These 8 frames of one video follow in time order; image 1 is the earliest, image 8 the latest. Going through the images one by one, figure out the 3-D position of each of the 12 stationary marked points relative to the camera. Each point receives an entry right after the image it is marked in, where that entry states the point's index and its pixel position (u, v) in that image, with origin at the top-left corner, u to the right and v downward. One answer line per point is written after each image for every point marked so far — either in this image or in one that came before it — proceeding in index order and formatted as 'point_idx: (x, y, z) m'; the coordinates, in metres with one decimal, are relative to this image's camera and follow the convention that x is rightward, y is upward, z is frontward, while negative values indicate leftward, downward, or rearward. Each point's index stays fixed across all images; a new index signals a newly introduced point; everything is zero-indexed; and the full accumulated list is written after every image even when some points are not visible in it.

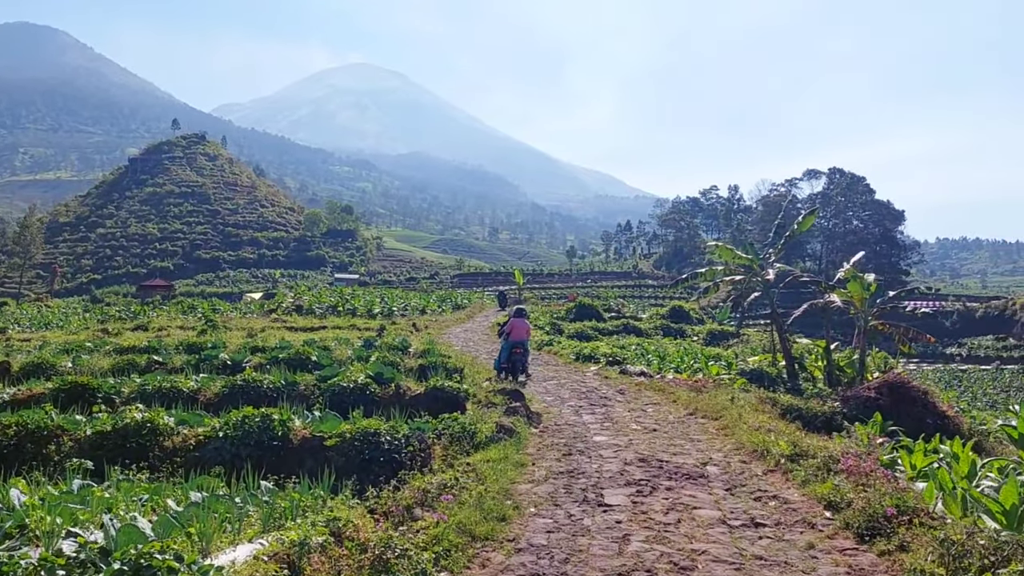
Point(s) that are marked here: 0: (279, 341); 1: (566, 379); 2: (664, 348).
0: (-3.8, -0.9, +13.9) m
1: (+0.8, -1.3, +12.2) m
2: (+3.3, -1.3, +18.3) m
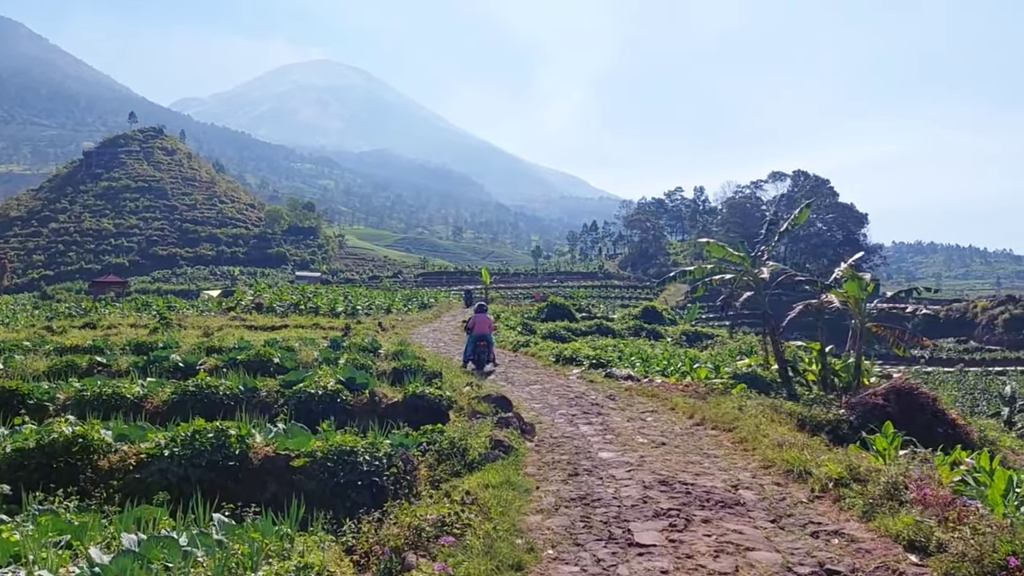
0: (-4.2, -0.8, +12.9) m
1: (+0.5, -1.3, +11.4) m
2: (+2.7, -1.3, +17.5) m
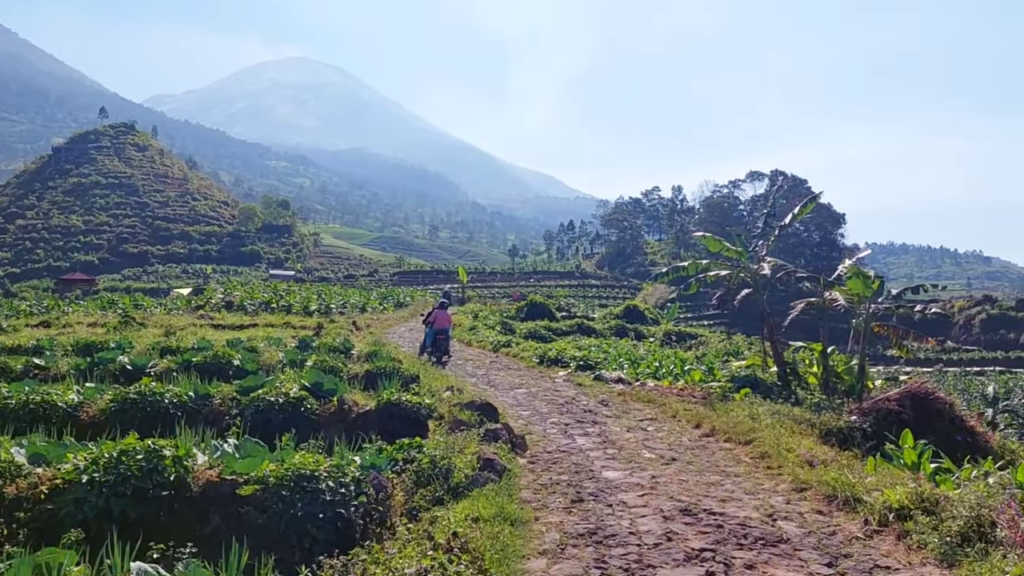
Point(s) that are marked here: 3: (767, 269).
0: (-4.4, -0.8, +11.9) m
1: (+0.3, -1.2, +10.5) m
2: (+2.3, -1.2, +16.8) m
3: (+3.7, +0.3, +12.0) m
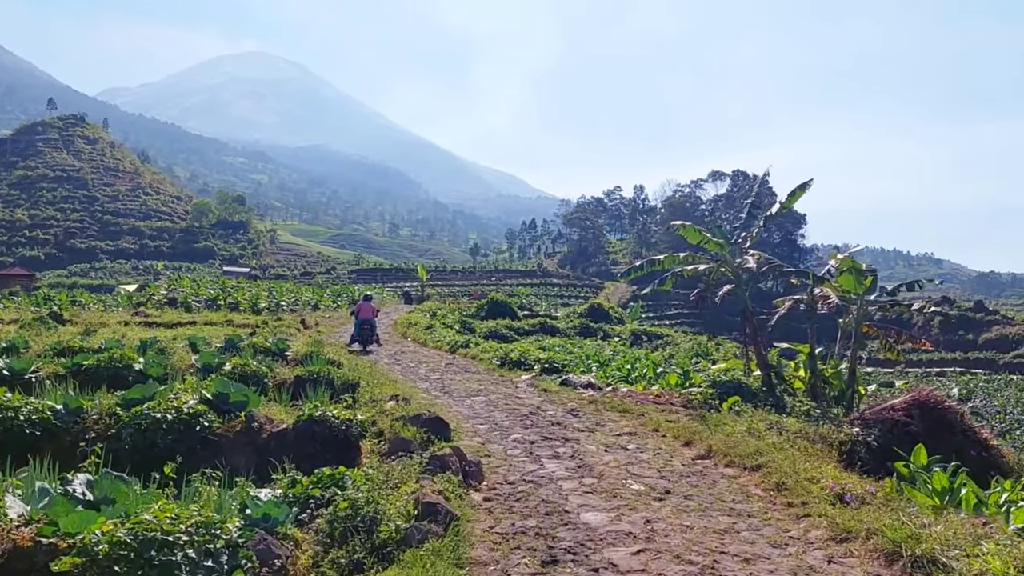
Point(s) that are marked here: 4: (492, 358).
0: (-5.0, -0.7, +10.4) m
1: (-0.2, -1.2, +9.3) m
2: (+1.5, -1.2, +15.6) m
3: (+3.1, +0.3, +10.9) m
4: (-0.3, -1.1, +12.7) m
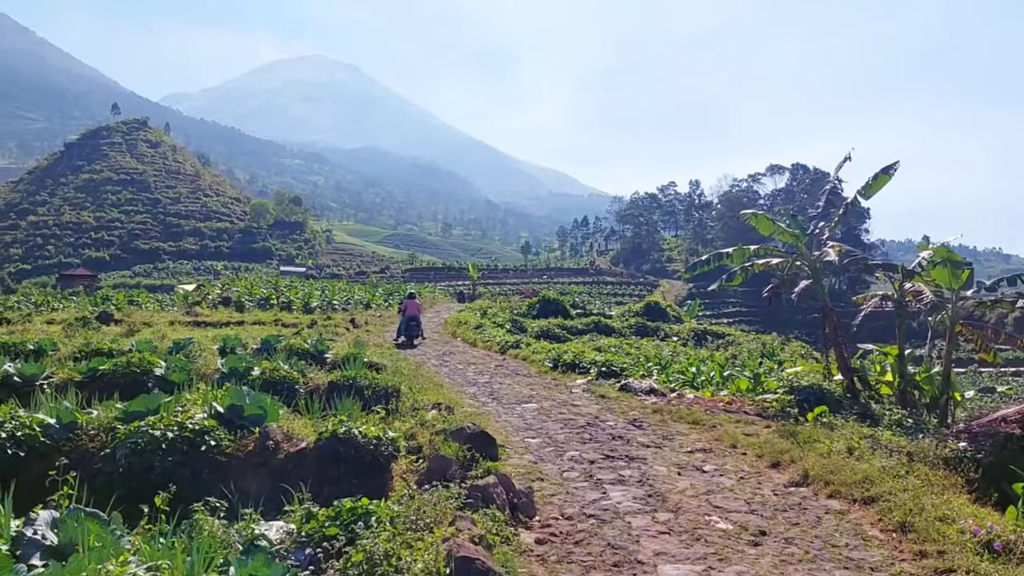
0: (-4.3, -0.6, +9.9) m
1: (+0.4, -1.1, +8.5) m
2: (+2.5, -1.1, +14.7) m
3: (+3.8, +0.4, +9.9) m
4: (+0.5, -1.0, +11.9) m
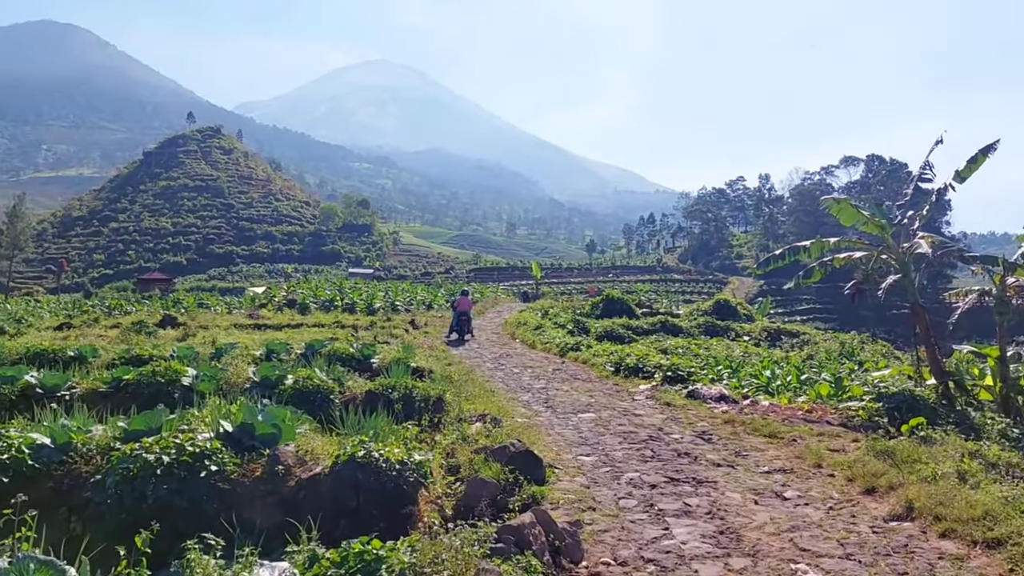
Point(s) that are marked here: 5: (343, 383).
0: (-3.7, -0.7, +9.6) m
1: (+0.9, -1.1, +7.8) m
2: (+3.5, -1.1, +13.8) m
3: (+4.4, +0.4, +8.9) m
4: (+1.3, -1.0, +11.2) m
5: (-1.3, -0.8, +6.6) m
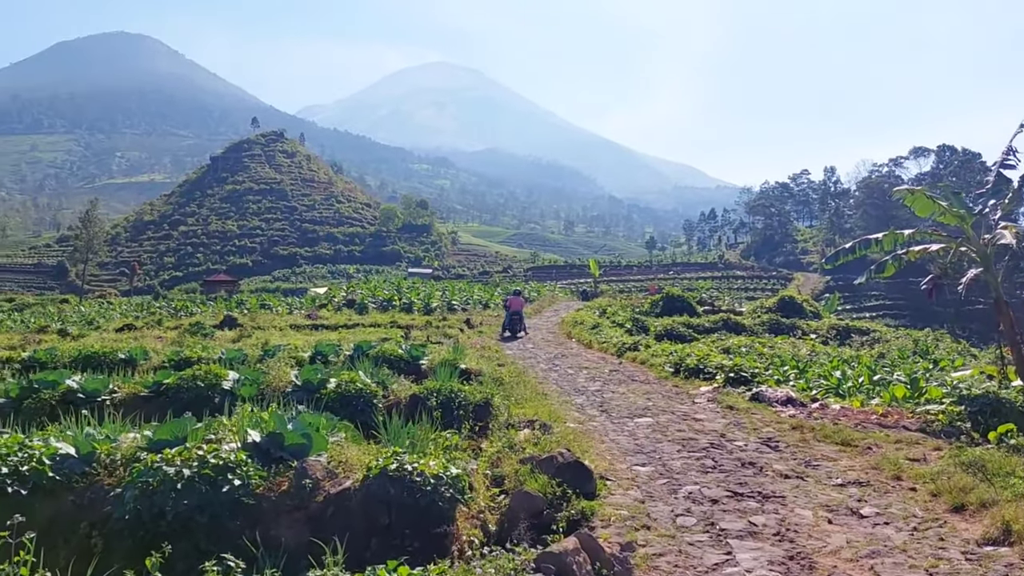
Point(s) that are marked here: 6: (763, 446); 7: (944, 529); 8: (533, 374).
0: (-3.1, -0.7, +9.5) m
1: (+1.4, -1.1, +7.4) m
2: (+4.4, -1.0, +13.2) m
3: (+4.9, +0.5, +8.3) m
4: (+2.0, -1.0, +10.8) m
5: (-0.9, -0.8, +6.4) m
6: (+1.8, -1.1, +5.9) m
7: (+2.0, -1.1, +3.9) m
8: (+0.2, -1.0, +9.9) m
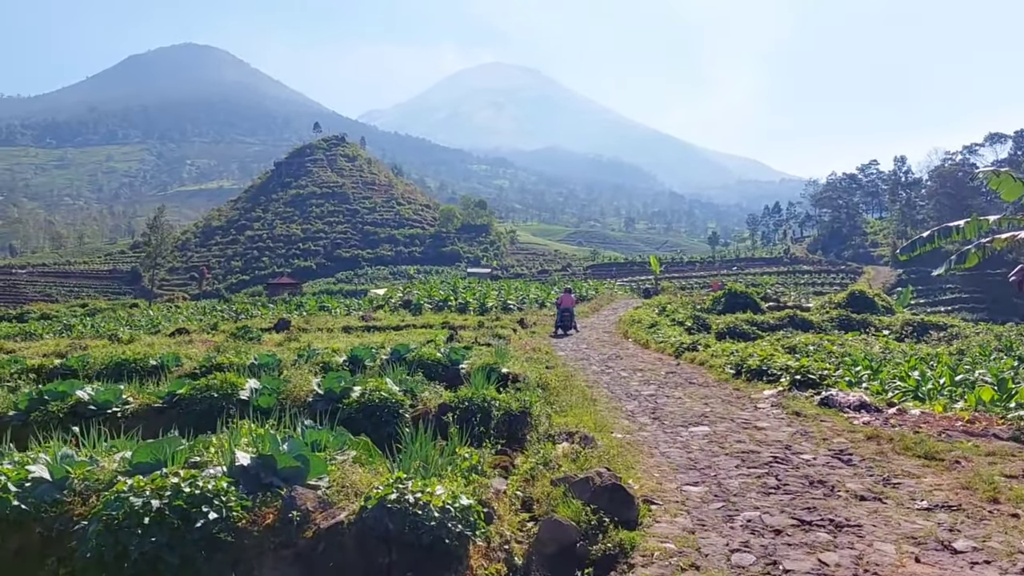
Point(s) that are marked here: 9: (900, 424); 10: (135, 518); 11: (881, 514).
0: (-2.6, -0.7, +9.2) m
1: (+1.7, -1.1, +6.8) m
2: (+5.2, -0.9, +12.3) m
3: (+5.3, +0.6, +7.3) m
4: (+2.6, -0.9, +10.1) m
5: (-0.7, -0.8, +5.9) m
6: (+2.0, -1.1, +5.2) m
7: (+2.1, -1.0, +3.2) m
8: (+0.8, -1.0, +9.3) m
9: (+3.0, -1.1, +6.5) m
10: (-1.3, -0.8, +3.0) m
11: (+1.8, -1.1, +4.0) m
